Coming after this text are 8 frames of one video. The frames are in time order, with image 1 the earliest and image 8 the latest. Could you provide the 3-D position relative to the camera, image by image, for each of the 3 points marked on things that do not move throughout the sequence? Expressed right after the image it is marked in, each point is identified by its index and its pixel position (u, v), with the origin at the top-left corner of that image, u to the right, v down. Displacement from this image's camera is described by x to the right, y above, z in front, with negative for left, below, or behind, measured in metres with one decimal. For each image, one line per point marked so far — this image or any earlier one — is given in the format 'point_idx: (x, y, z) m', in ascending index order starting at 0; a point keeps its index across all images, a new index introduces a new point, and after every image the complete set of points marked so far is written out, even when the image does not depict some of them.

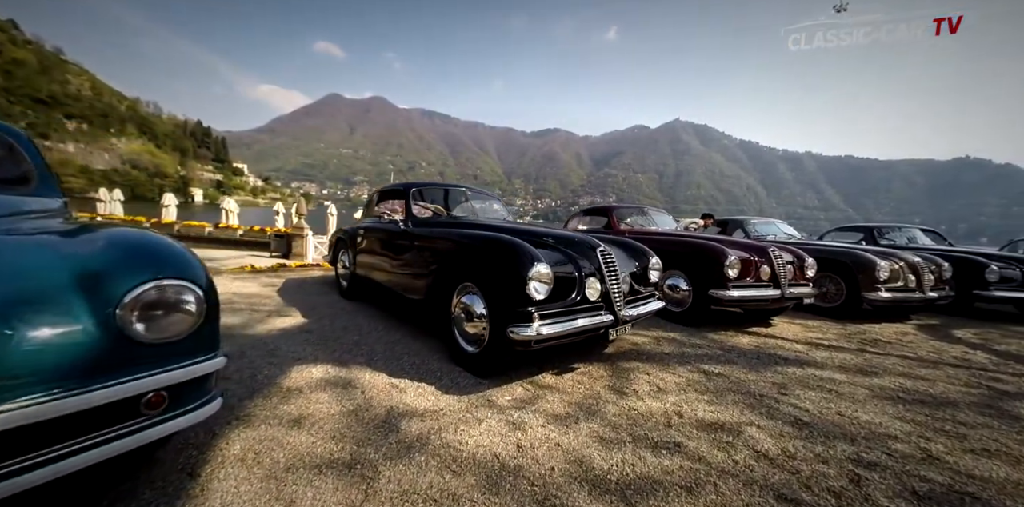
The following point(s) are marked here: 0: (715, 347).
0: (+2.0, -0.9, +3.7) m
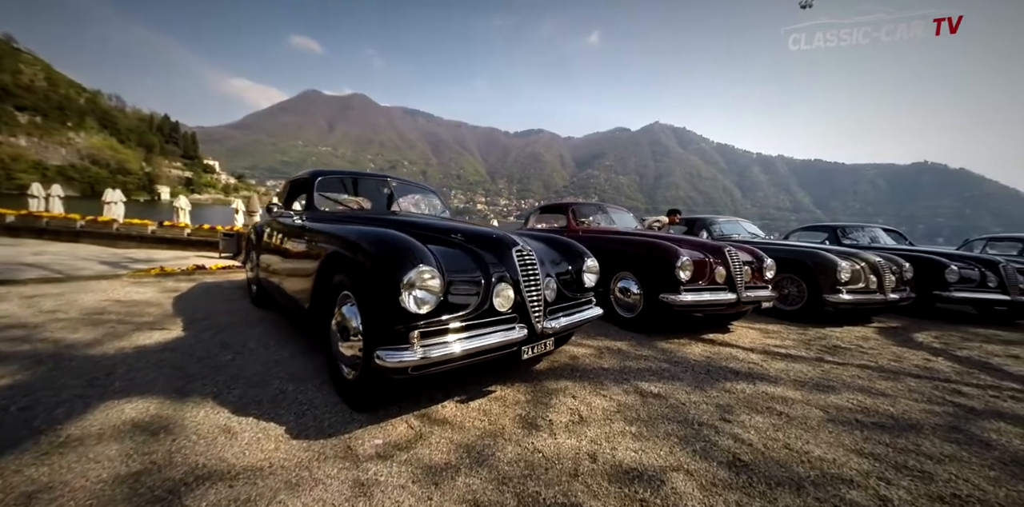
0: (+1.3, -0.9, +3.3) m
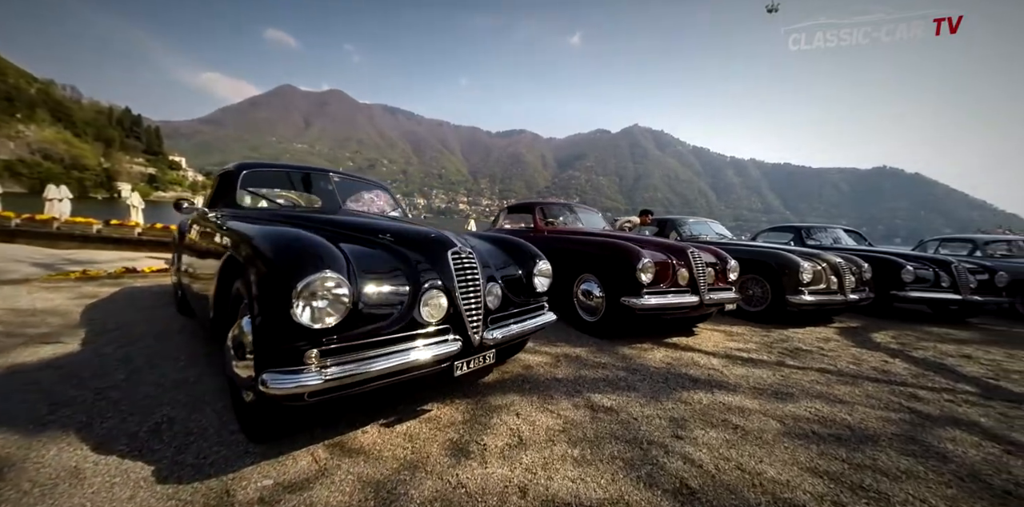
0: (+0.9, -0.9, +3.1) m
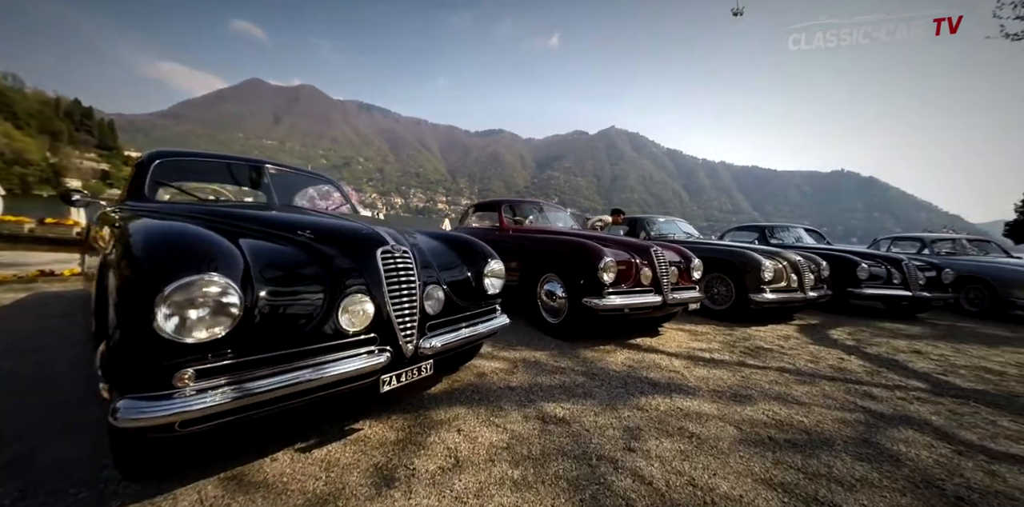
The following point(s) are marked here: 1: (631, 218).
0: (+0.6, -0.9, +3.0) m
1: (+2.7, +0.8, +8.4) m
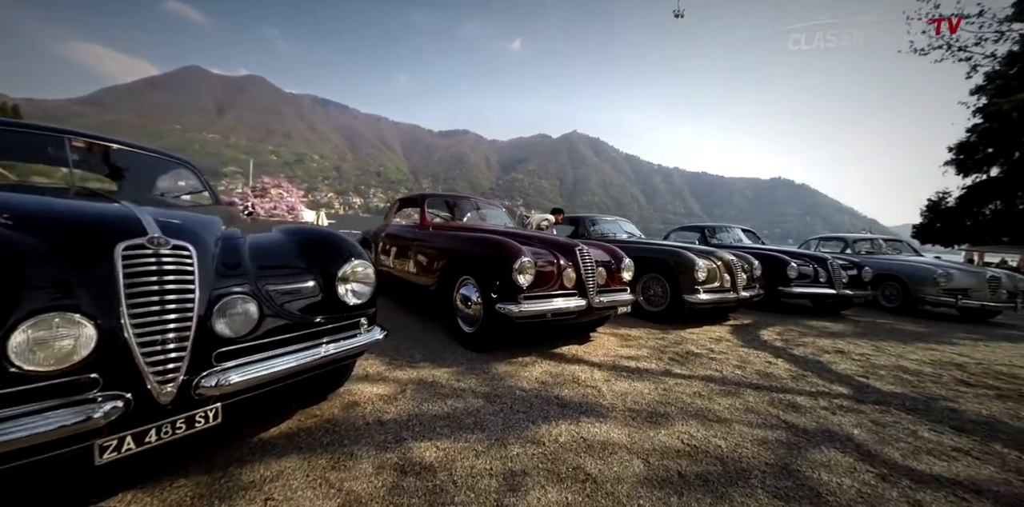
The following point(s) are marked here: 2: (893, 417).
0: (-0.2, -0.9, +2.5) m
1: (+1.3, +0.8, +8.1) m
2: (+2.6, -1.1, +2.6) m
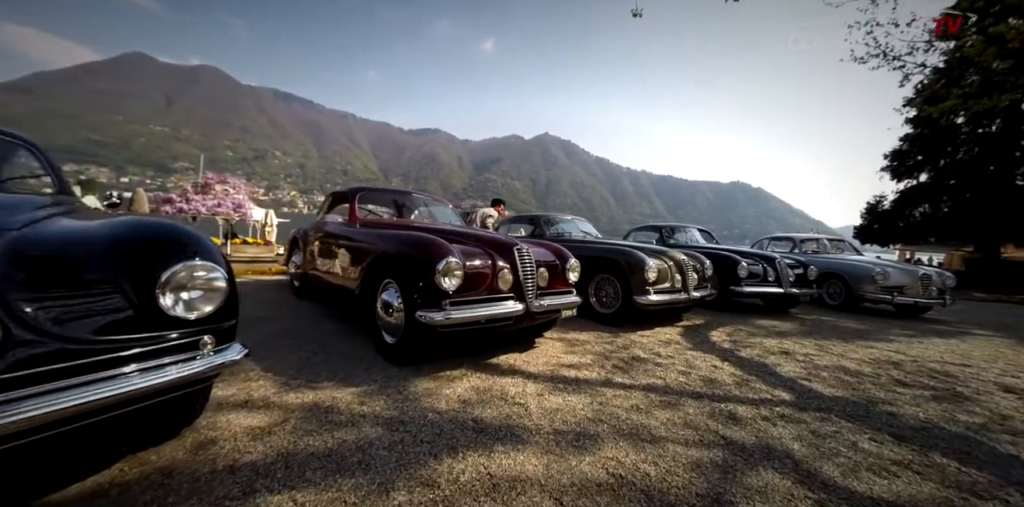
0: (-0.7, -0.9, +2.2) m
1: (+0.4, +0.8, +7.8) m
2: (+2.1, -1.1, +2.4) m
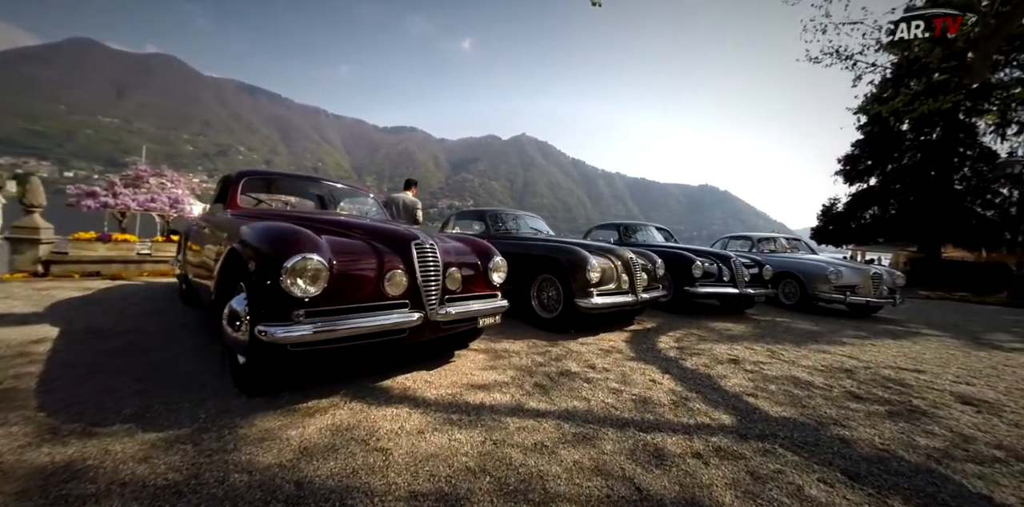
0: (-1.4, -0.9, +1.5) m
1: (-0.7, +0.8, +7.3) m
2: (+1.4, -1.1, +2.0) m
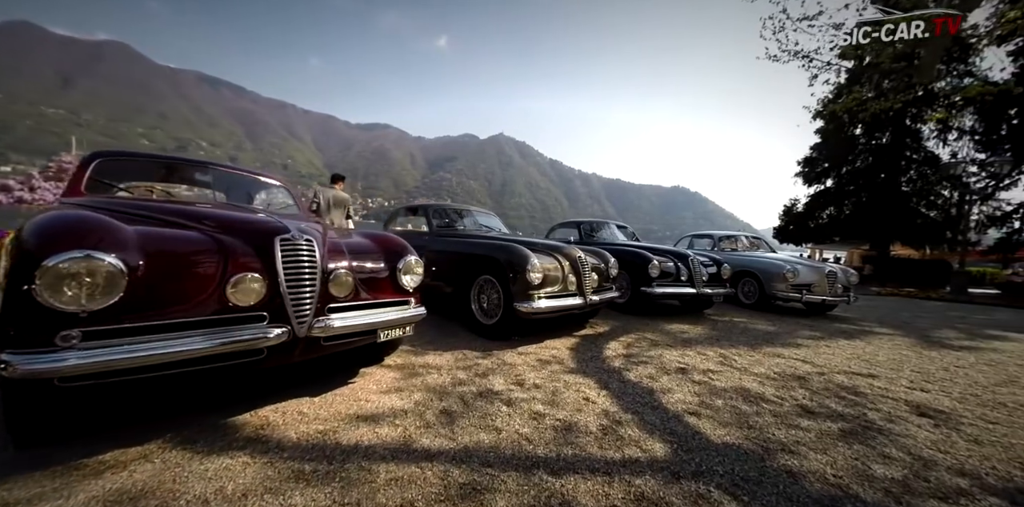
0: (-1.9, -0.9, +0.9) m
1: (-1.6, +0.8, +6.7) m
2: (+0.8, -1.1, +1.6) m
